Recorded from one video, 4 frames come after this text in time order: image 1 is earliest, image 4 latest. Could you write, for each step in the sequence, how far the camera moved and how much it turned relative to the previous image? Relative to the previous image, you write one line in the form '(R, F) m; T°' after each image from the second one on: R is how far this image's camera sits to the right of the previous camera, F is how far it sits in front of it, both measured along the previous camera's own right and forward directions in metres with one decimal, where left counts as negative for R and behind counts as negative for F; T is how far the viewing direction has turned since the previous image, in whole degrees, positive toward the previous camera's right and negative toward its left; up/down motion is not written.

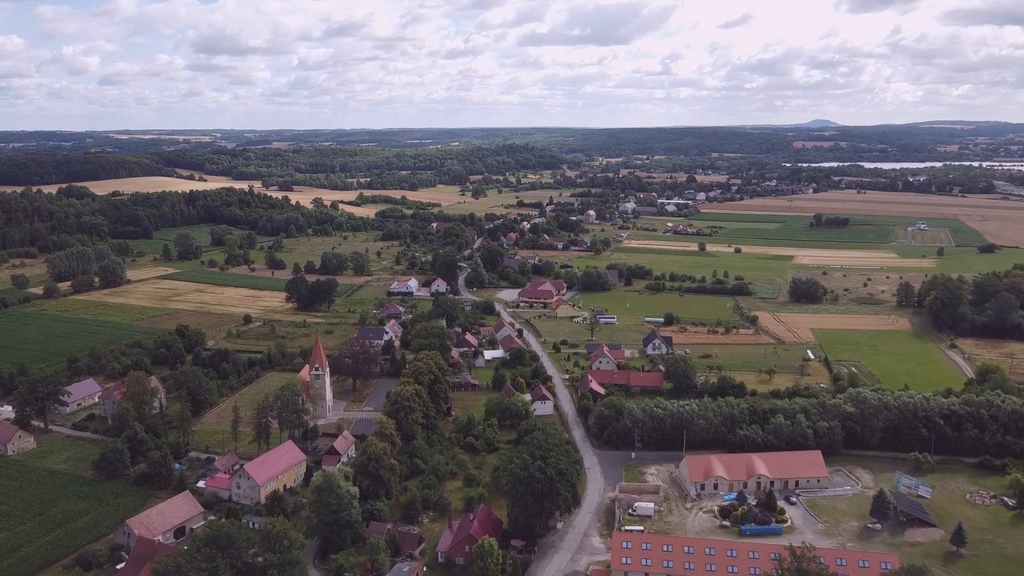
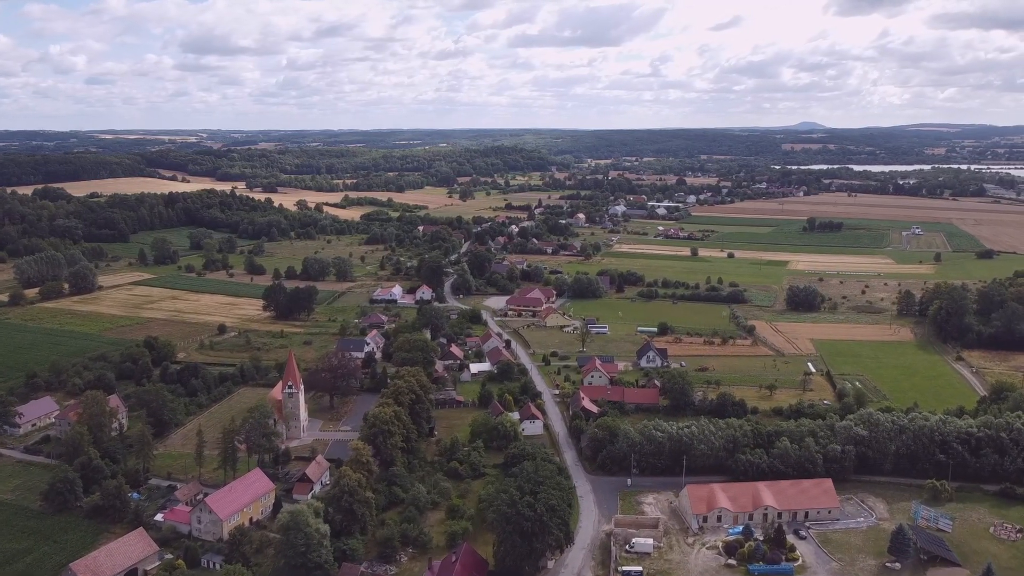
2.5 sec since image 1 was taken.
(+0.1, +2.2) m; +1°
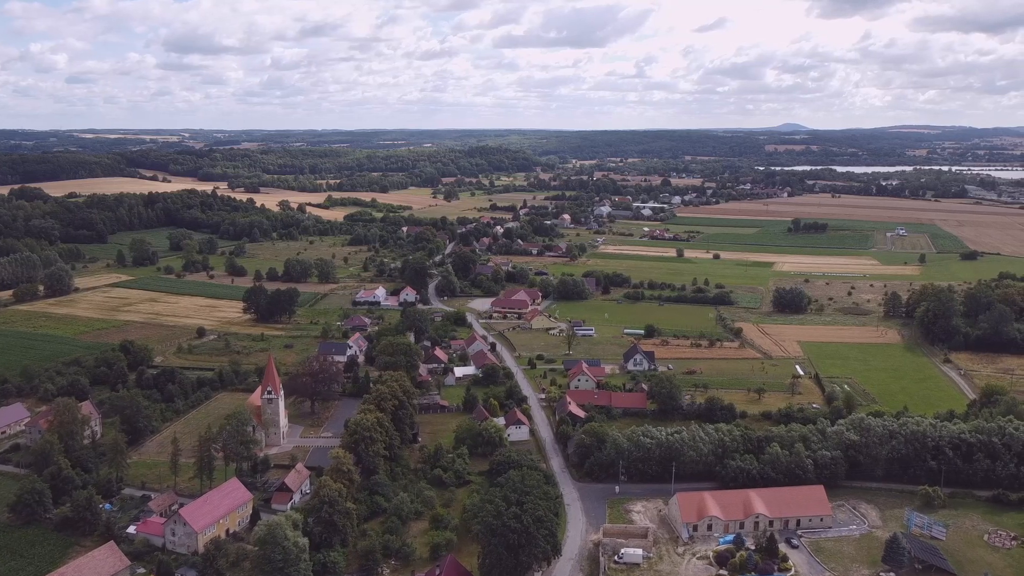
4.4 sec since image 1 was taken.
(0.0, +0.7) m; +1°
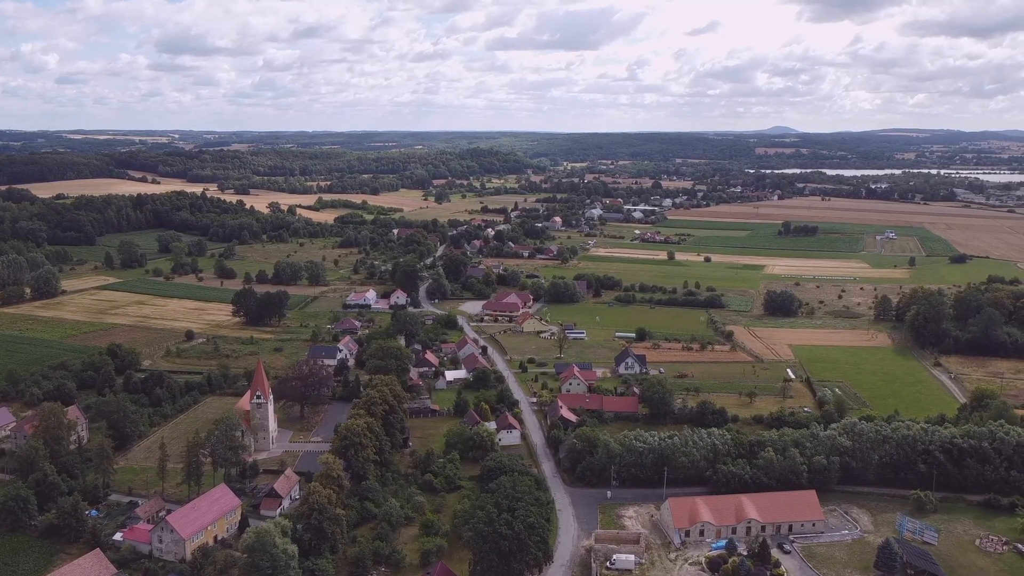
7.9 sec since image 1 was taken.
(0.0, +0.2) m; +1°
